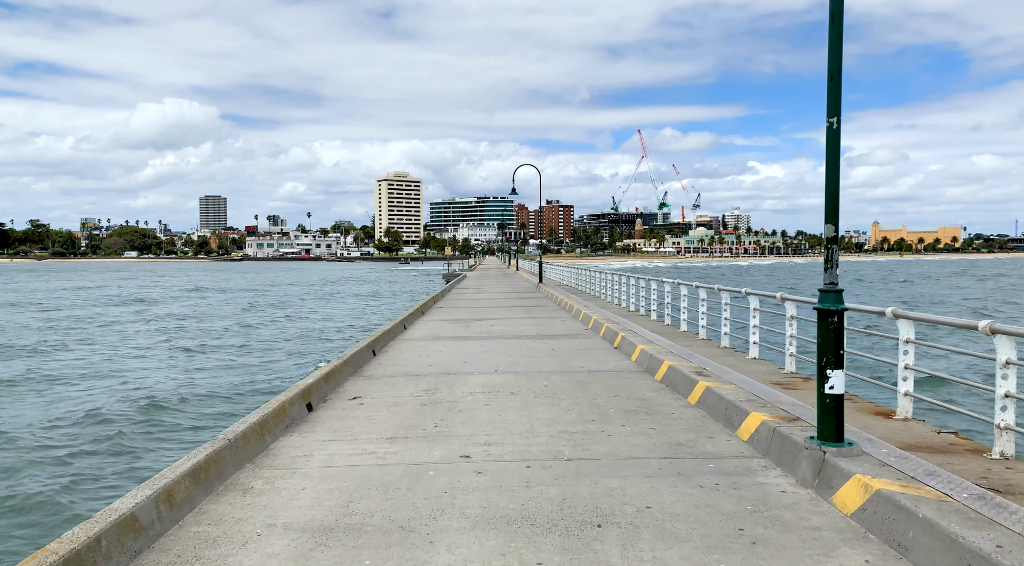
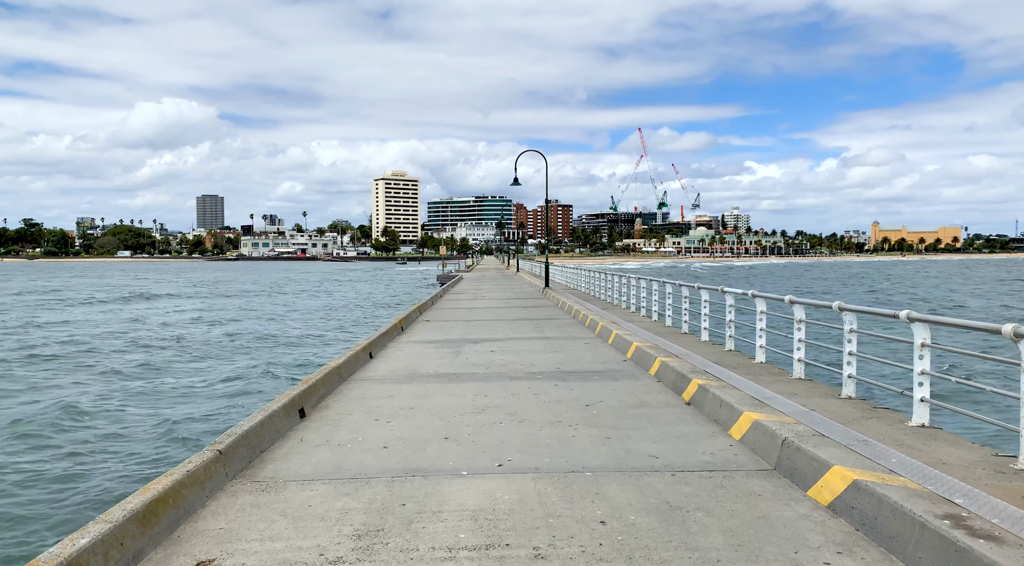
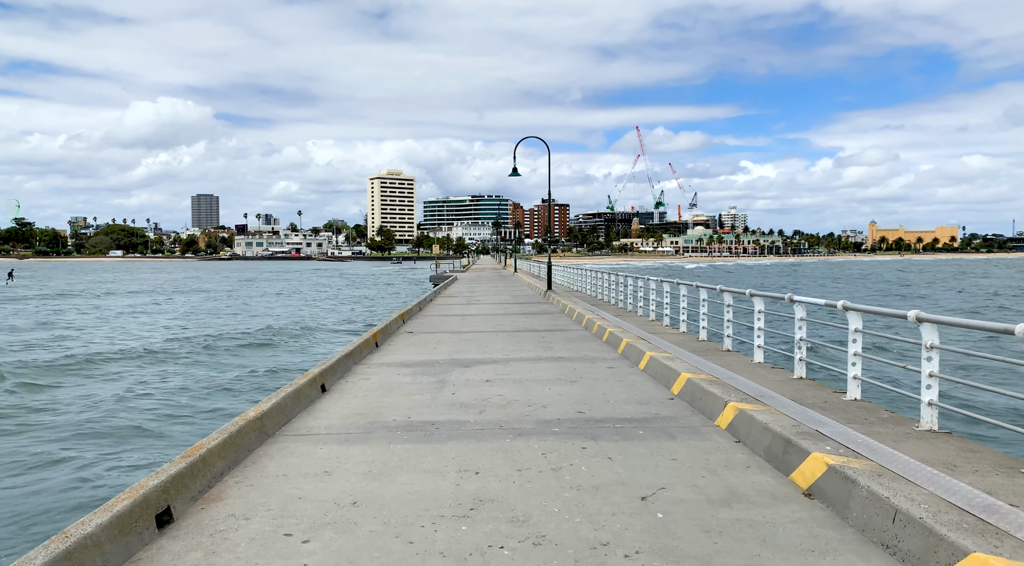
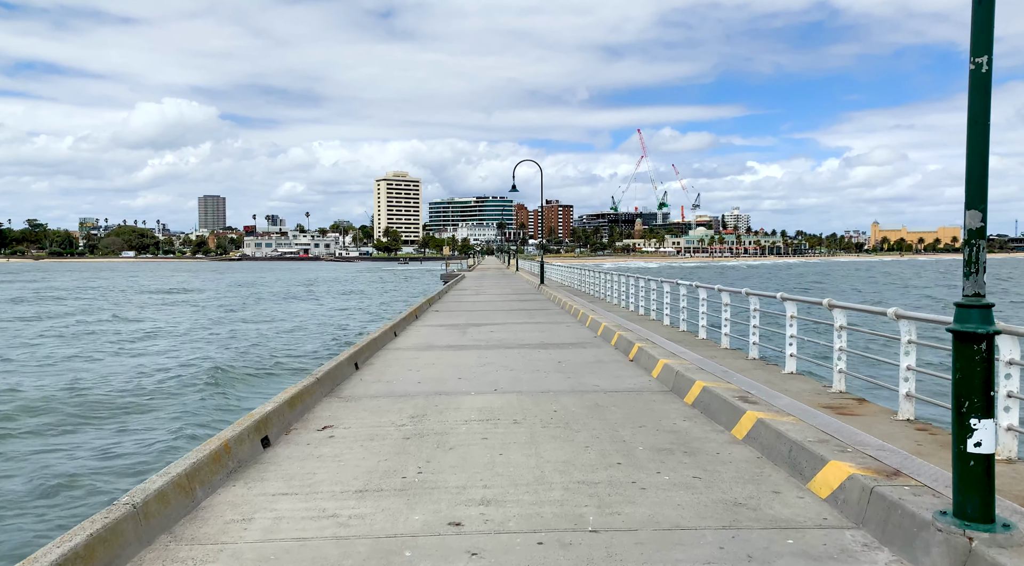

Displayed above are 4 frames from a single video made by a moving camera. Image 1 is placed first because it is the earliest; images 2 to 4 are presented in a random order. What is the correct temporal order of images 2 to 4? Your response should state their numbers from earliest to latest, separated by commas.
4, 2, 3
